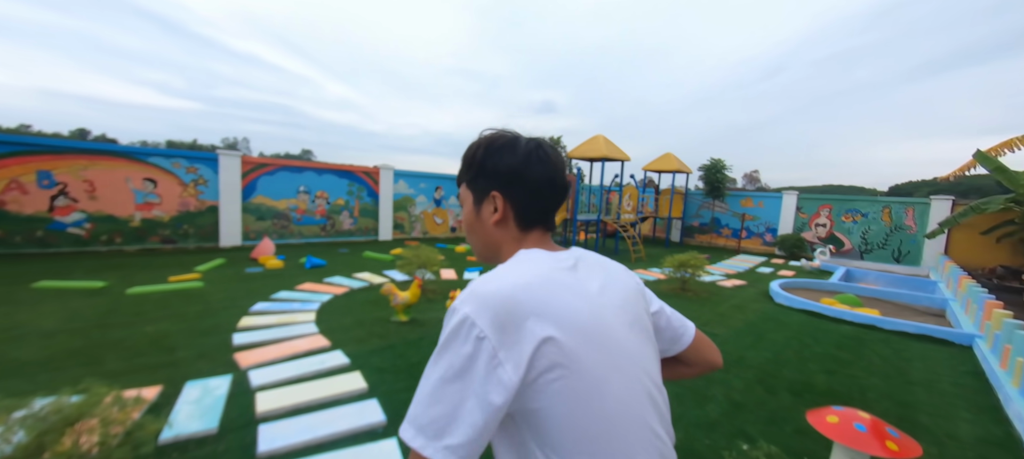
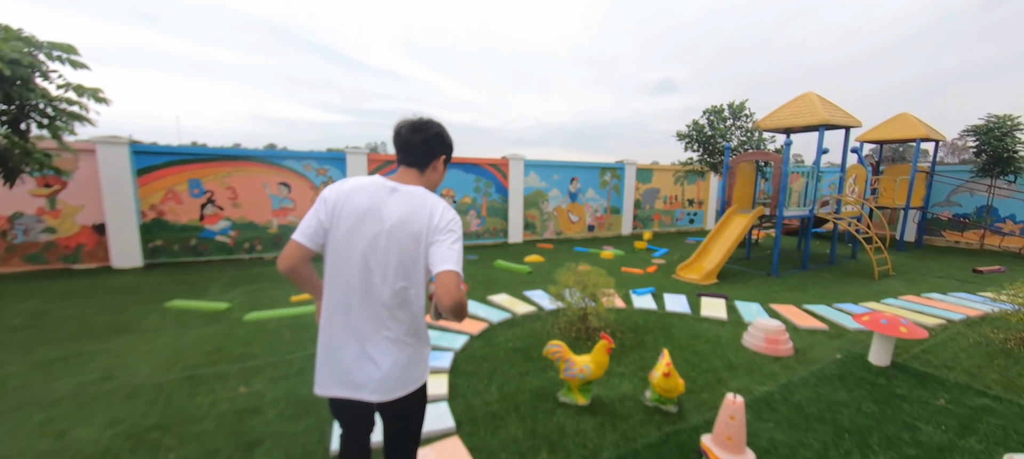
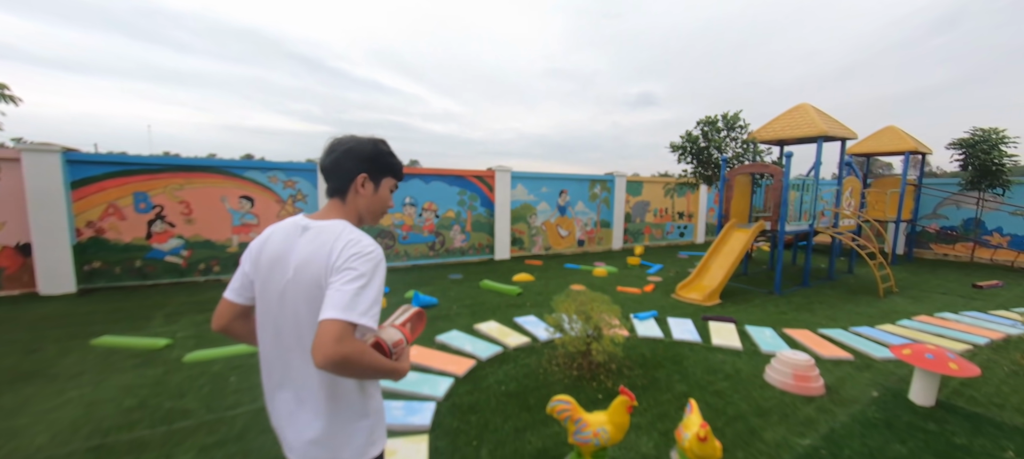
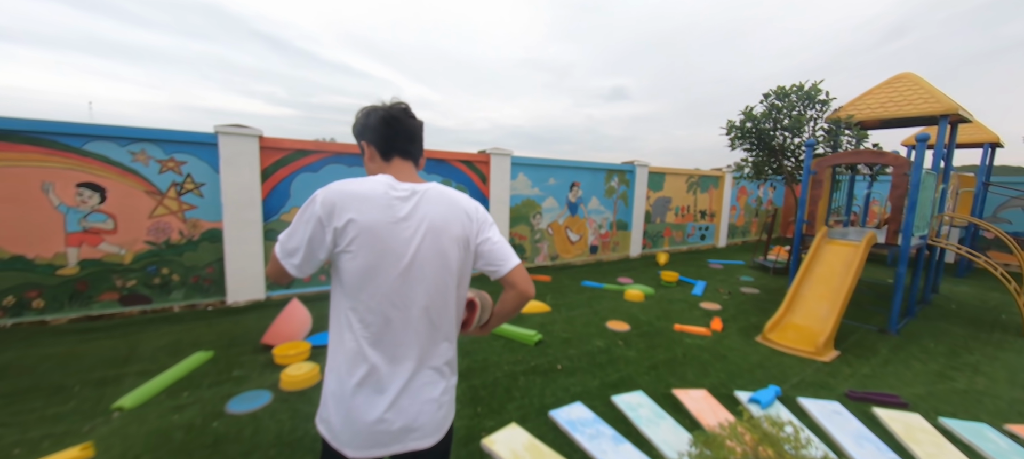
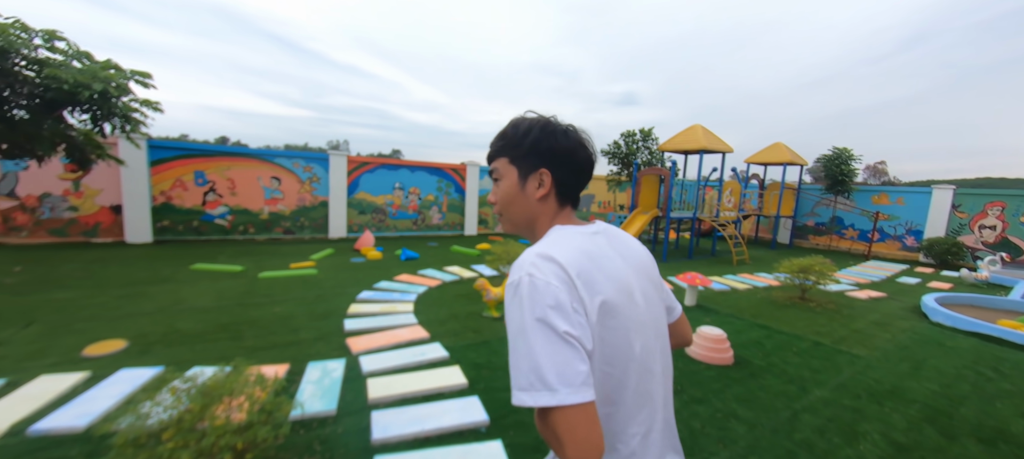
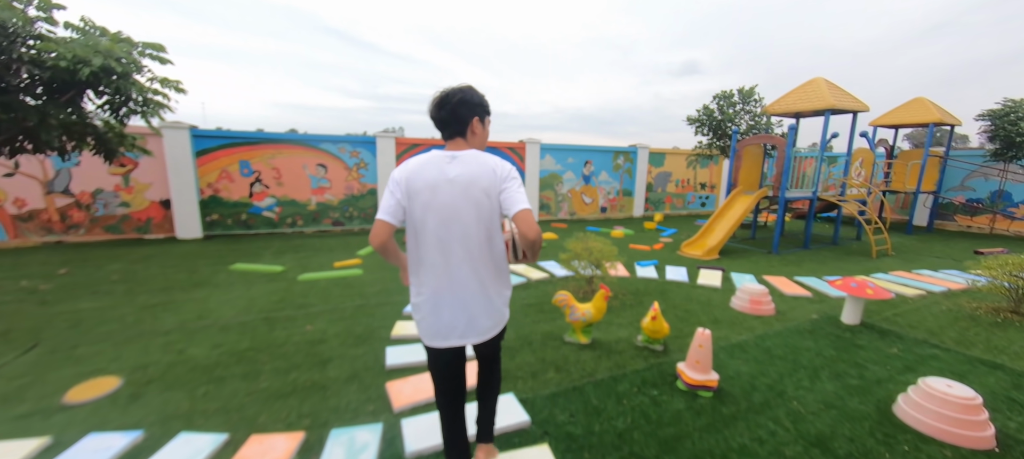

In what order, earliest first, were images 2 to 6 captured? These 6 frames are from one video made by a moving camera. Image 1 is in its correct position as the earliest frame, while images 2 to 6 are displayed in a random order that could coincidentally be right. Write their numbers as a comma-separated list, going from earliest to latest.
5, 6, 2, 3, 4
